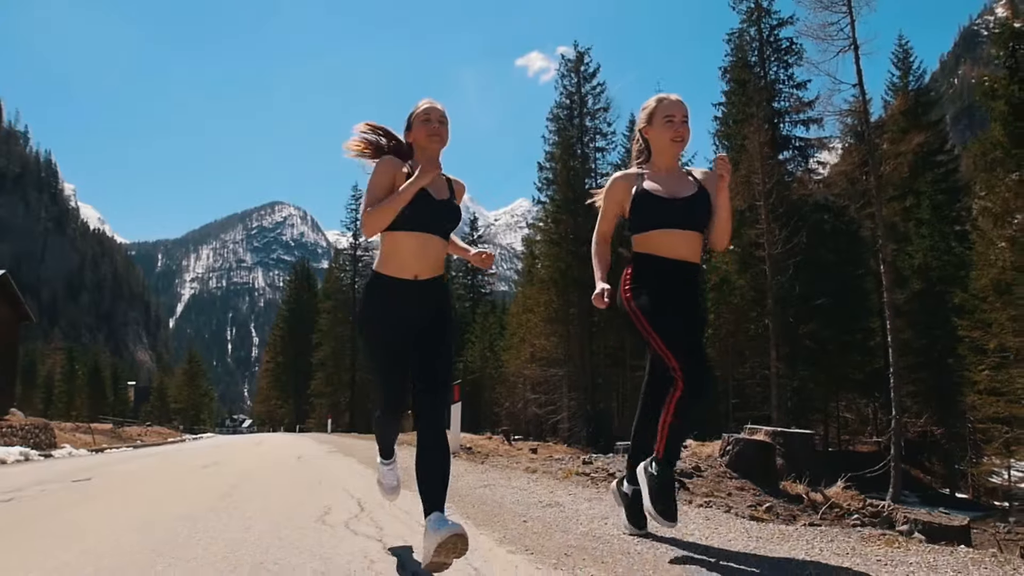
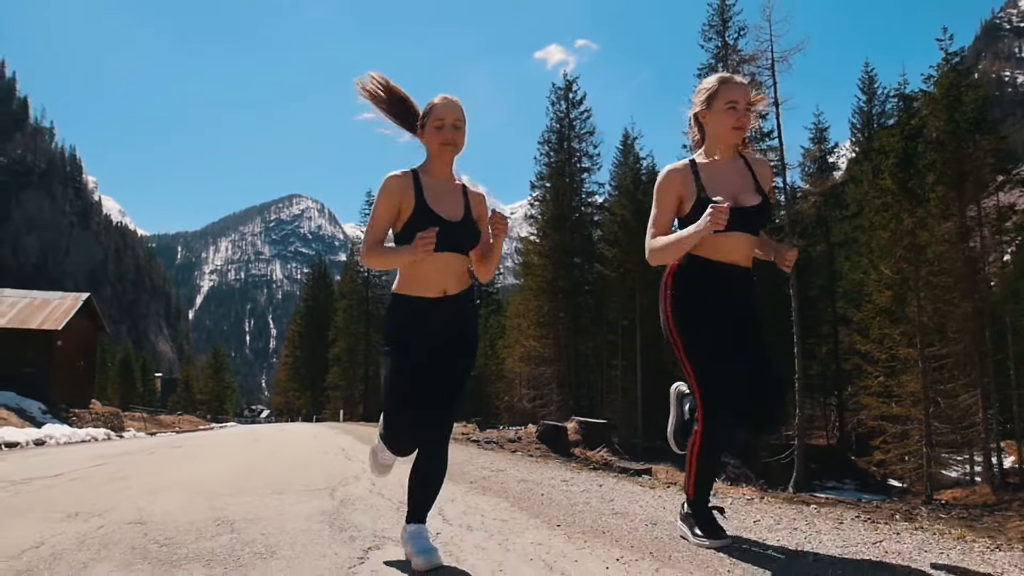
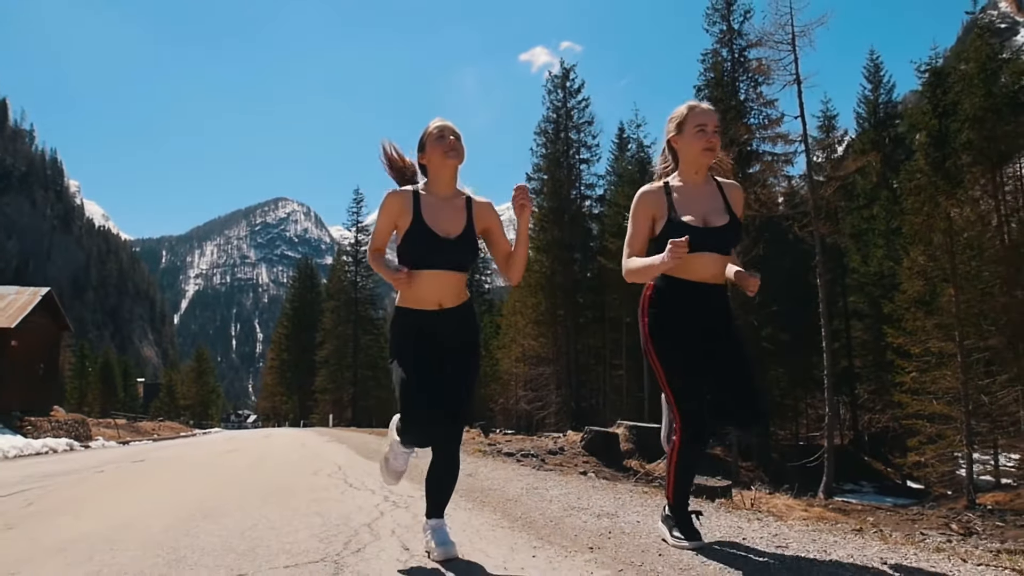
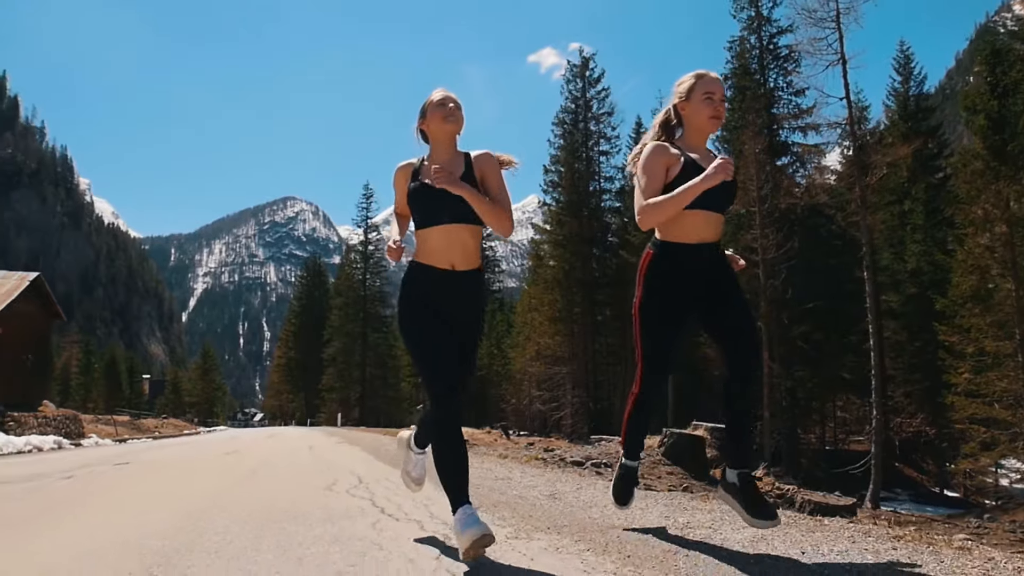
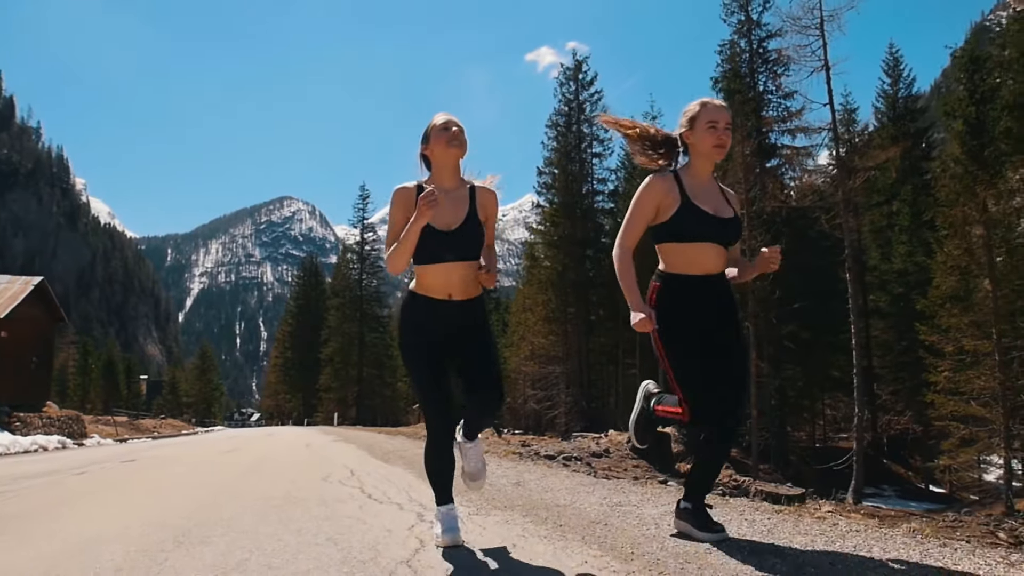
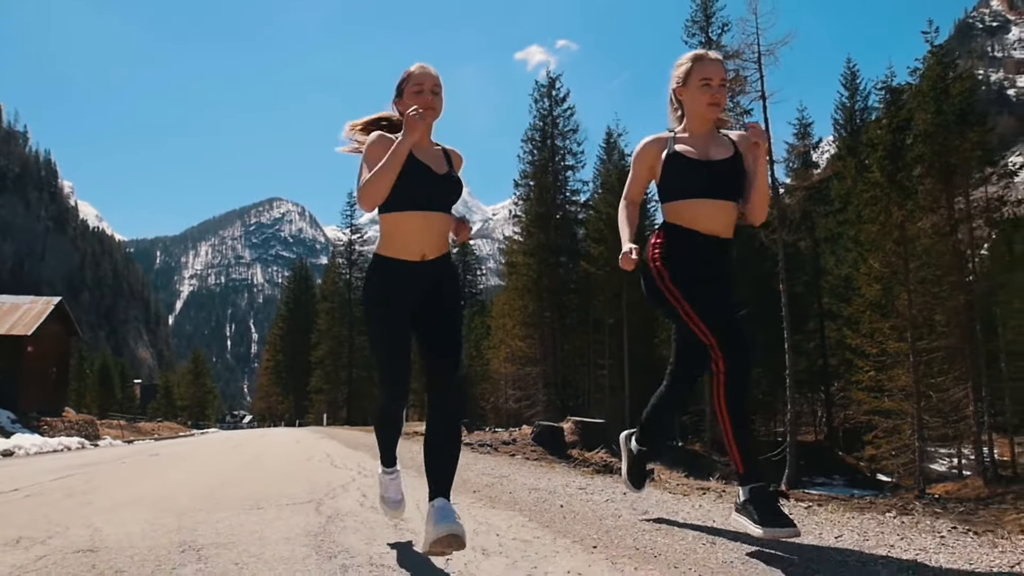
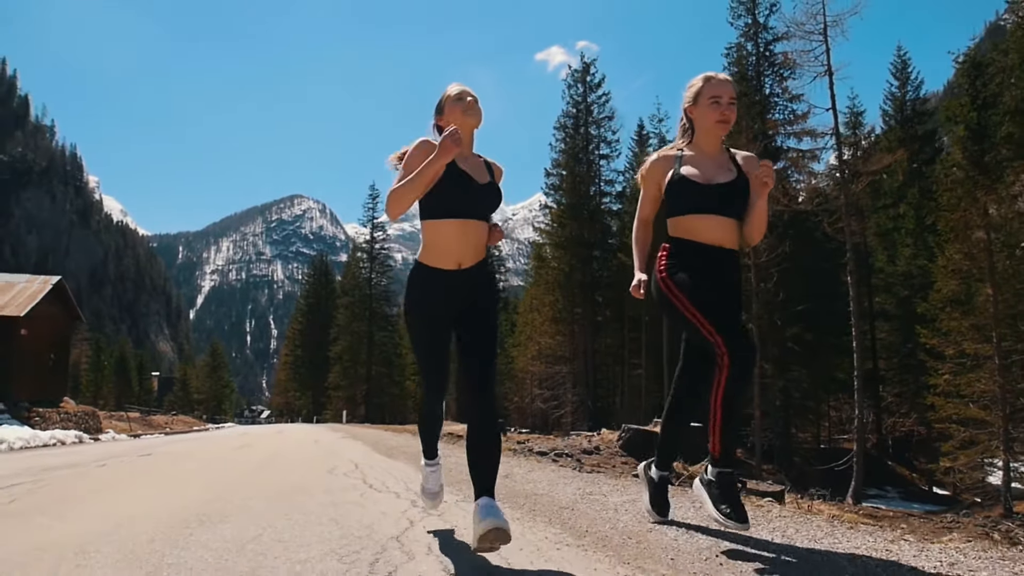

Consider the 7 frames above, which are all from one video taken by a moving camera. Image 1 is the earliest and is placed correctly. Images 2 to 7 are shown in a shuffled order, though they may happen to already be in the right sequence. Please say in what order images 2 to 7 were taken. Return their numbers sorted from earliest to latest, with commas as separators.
4, 5, 7, 3, 6, 2
